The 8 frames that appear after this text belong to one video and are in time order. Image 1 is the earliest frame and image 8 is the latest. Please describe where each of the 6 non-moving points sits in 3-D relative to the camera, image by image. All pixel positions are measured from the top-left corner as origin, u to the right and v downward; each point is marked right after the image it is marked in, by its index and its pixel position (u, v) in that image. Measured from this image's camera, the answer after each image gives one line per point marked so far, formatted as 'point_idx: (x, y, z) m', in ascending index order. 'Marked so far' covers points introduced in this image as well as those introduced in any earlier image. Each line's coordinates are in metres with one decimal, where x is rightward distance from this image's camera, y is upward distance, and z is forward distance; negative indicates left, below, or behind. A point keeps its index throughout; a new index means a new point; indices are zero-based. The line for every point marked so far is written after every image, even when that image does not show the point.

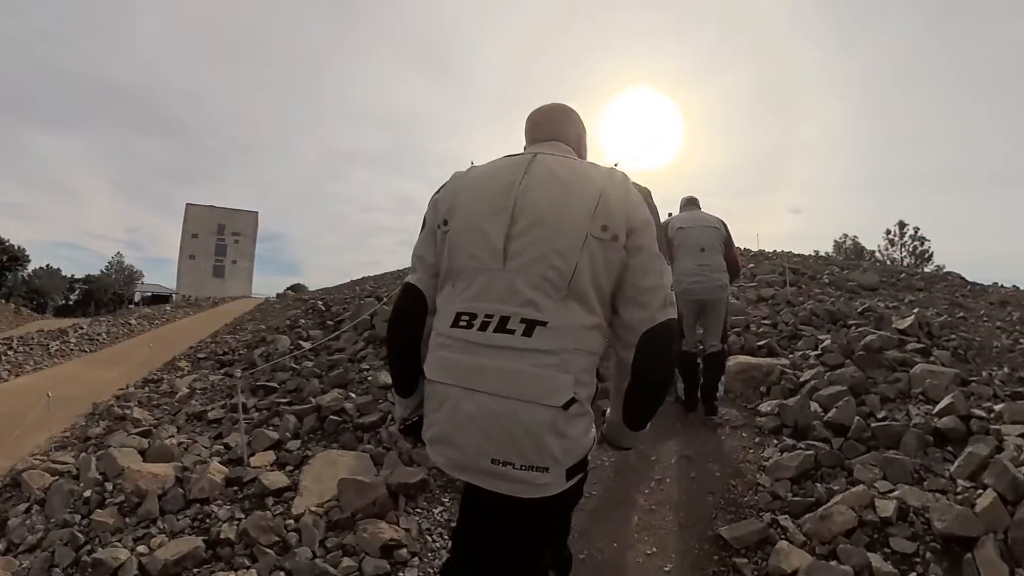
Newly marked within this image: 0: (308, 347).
0: (-3.2, -0.9, +9.9) m
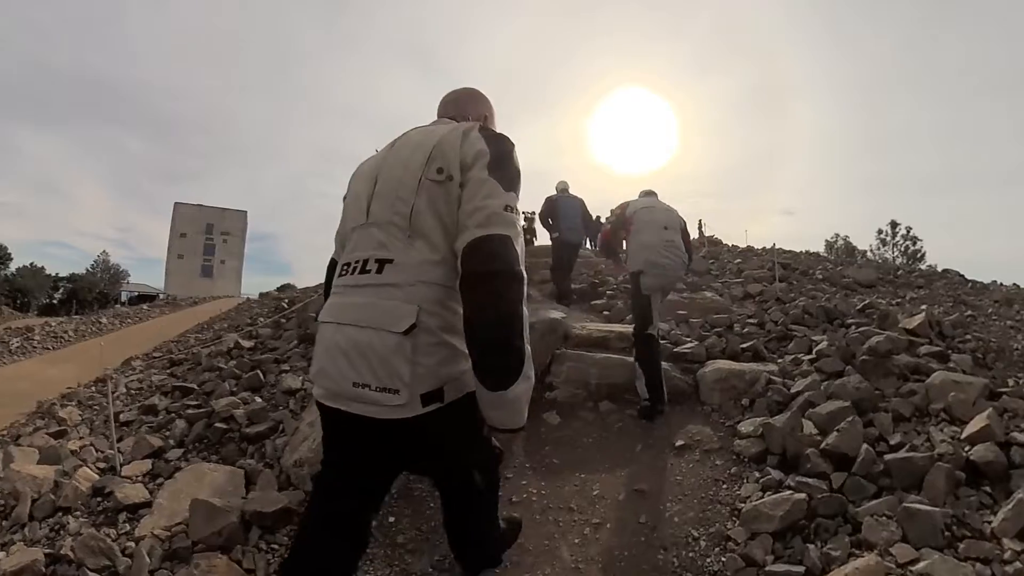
0: (-3.7, -0.8, +8.9) m
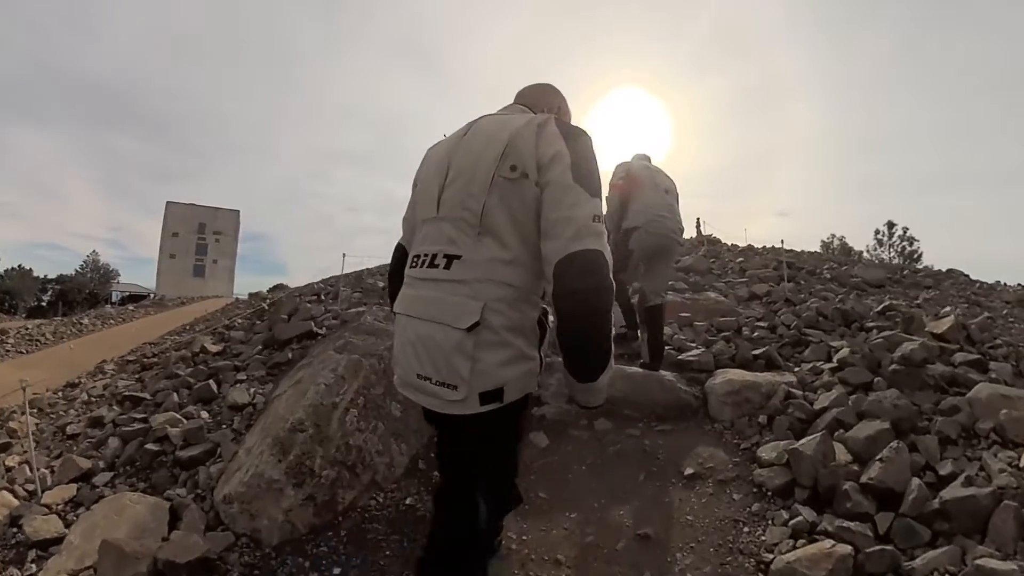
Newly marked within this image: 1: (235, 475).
0: (-3.8, -0.8, +8.3) m
1: (-1.4, -1.0, +3.4) m
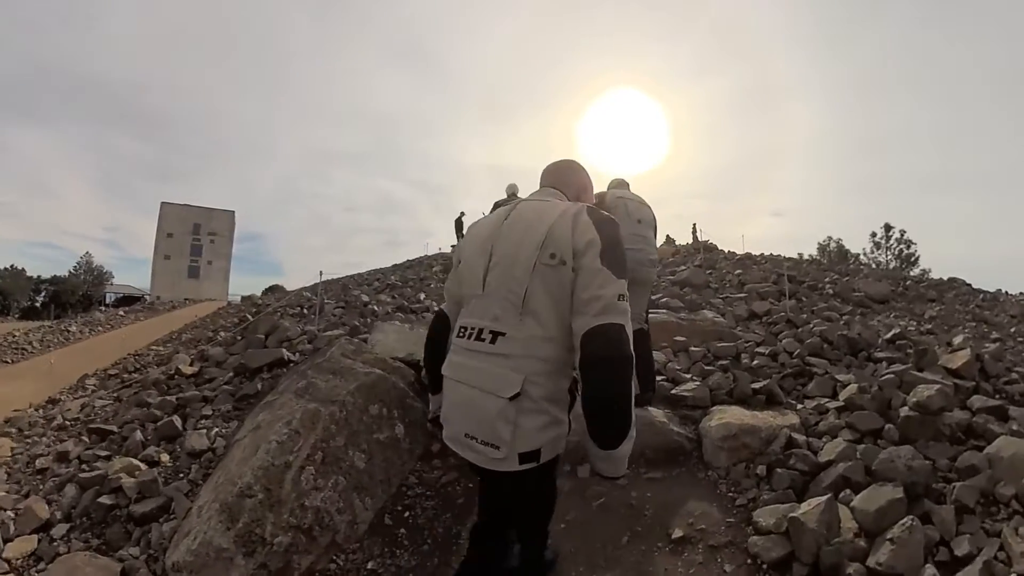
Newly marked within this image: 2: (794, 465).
0: (-4.0, -1.0, +8.0) m
1: (-1.5, -1.2, +3.1) m
2: (+1.4, -0.9, +3.3) m
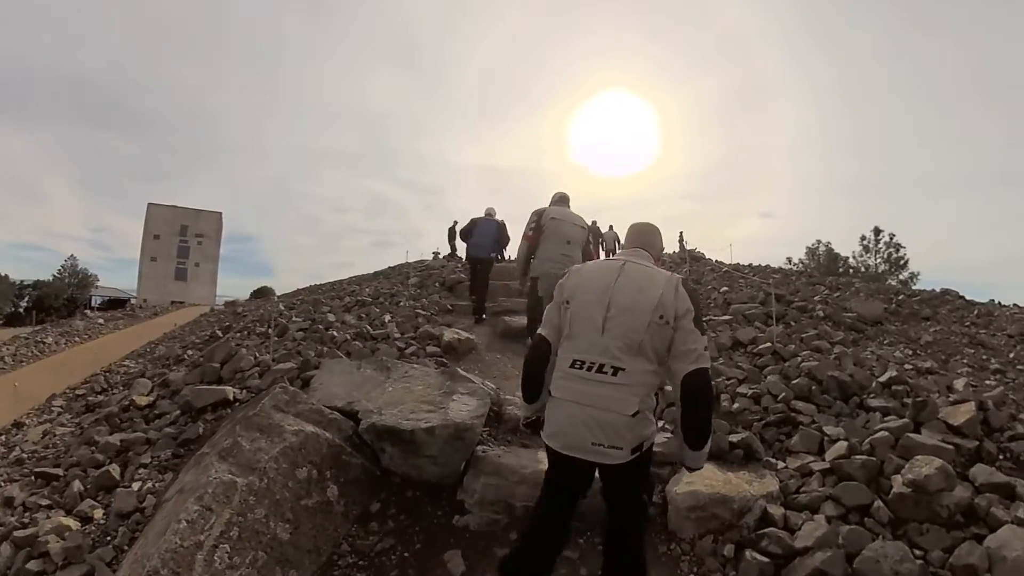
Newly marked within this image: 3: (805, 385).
0: (-4.3, -1.3, +7.5) m
1: (-1.8, -1.4, +2.6) m
2: (+1.1, -1.1, +2.9) m
3: (+2.1, -0.7, +4.7) m
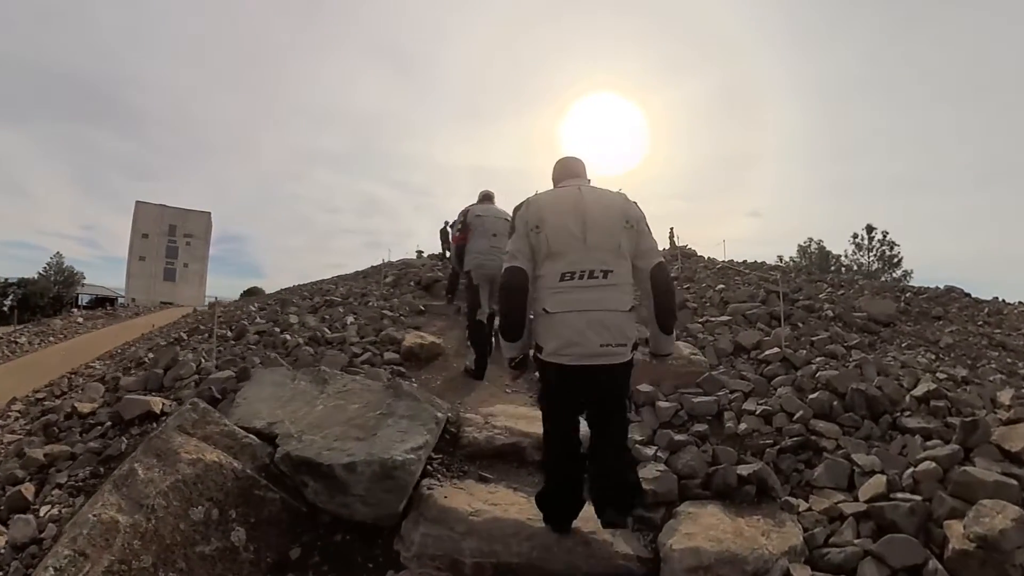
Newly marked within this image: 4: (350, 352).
0: (-4.6, -1.3, +6.6) m
1: (-2.0, -1.4, +1.8) m
2: (+0.9, -1.1, +2.1) m
3: (+1.8, -0.7, +3.9) m
4: (-1.4, -0.5, +5.6) m
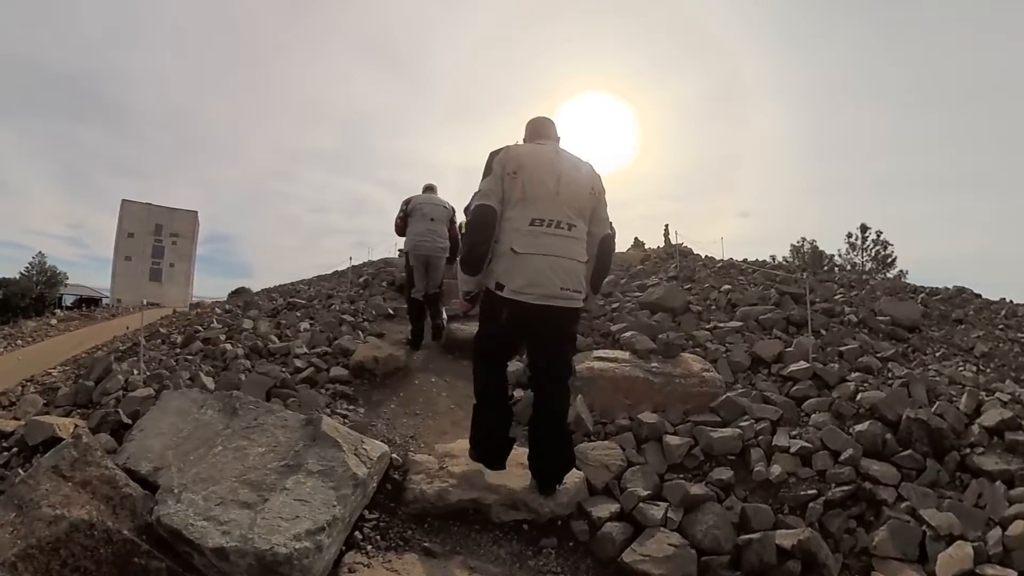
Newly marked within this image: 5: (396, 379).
0: (-4.8, -1.3, +5.7) m
1: (-2.2, -1.4, +0.8) m
2: (+0.8, -1.1, +1.2) m
3: (+1.7, -0.7, +3.0) m
4: (-1.6, -0.6, +4.7) m
5: (-0.8, -0.6, +4.6) m
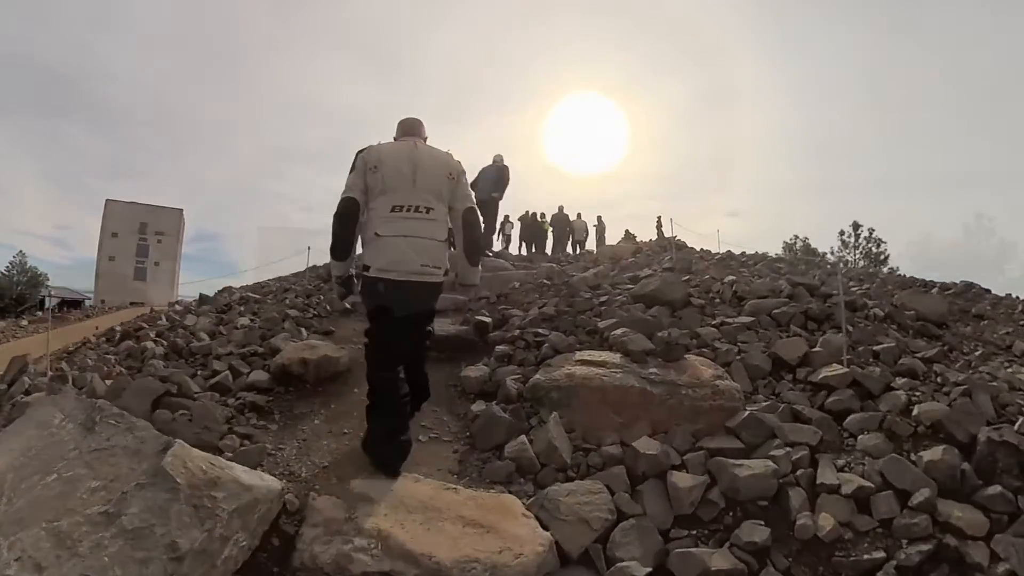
0: (-5.0, -1.2, +4.7) m
1: (-2.3, -1.3, -0.1) m
2: (+0.6, -1.1, +0.3) m
3: (+1.5, -0.6, +2.2) m
4: (-1.8, -0.5, +3.8) m
5: (-1.0, -0.6, +3.7) m
